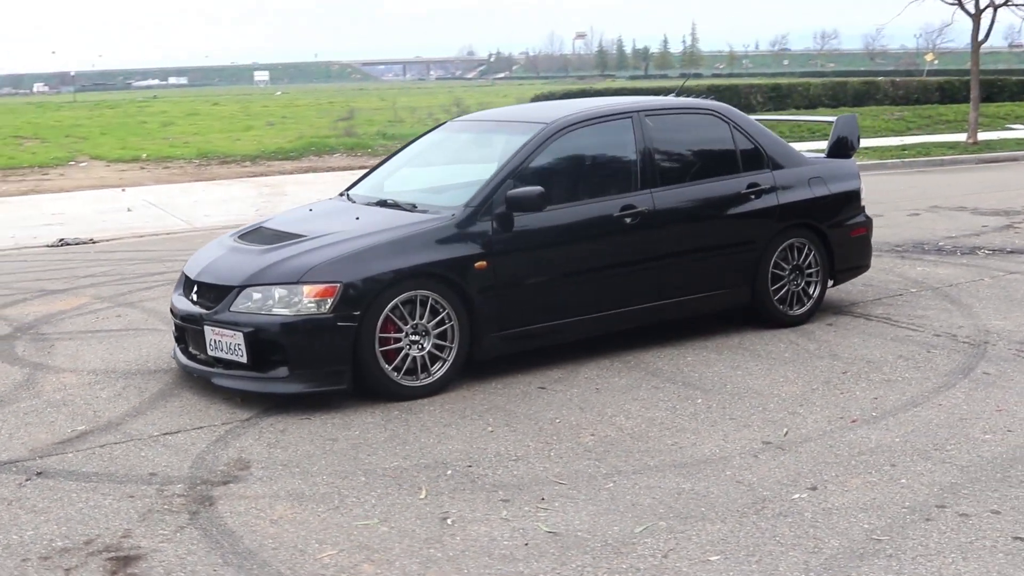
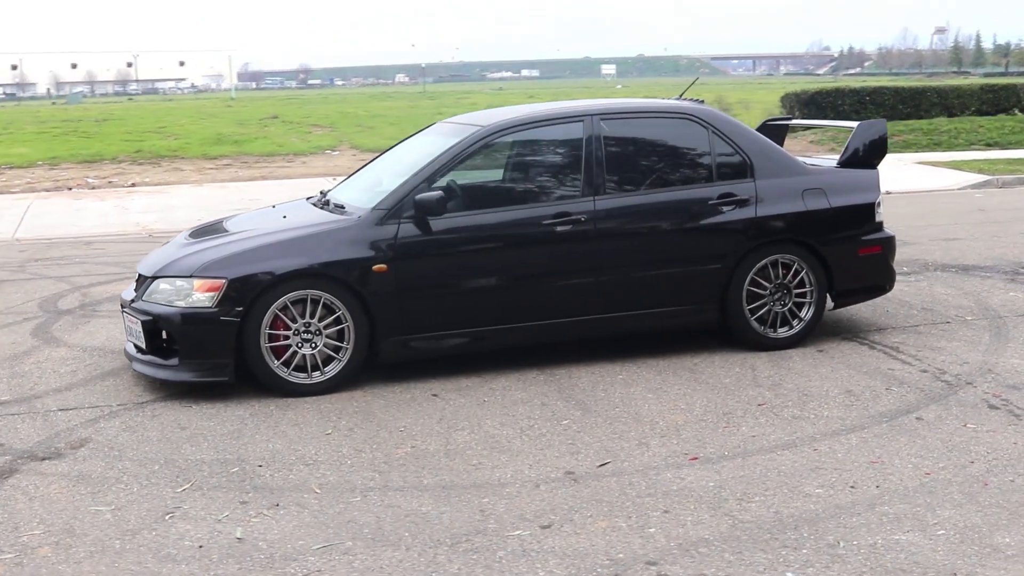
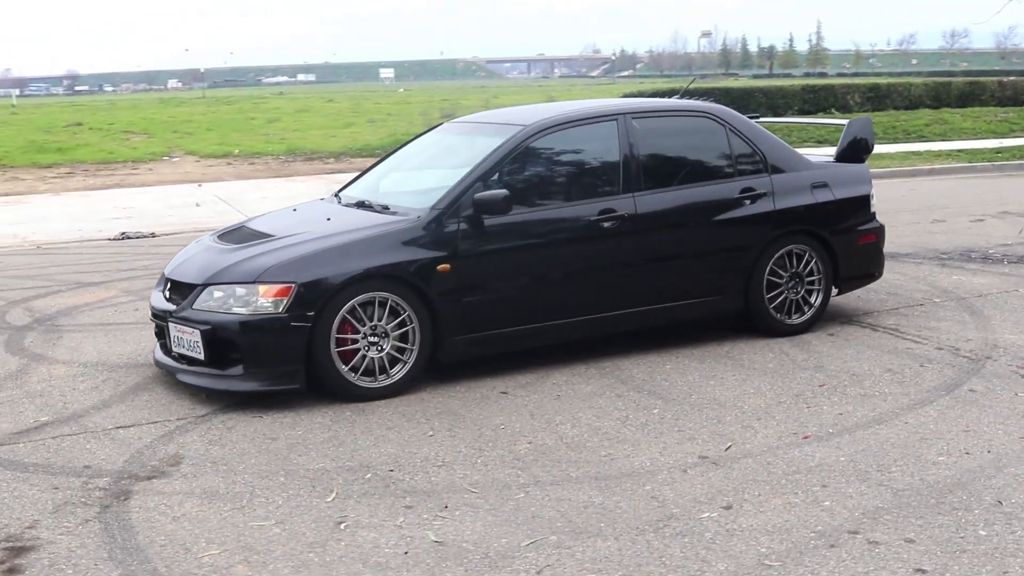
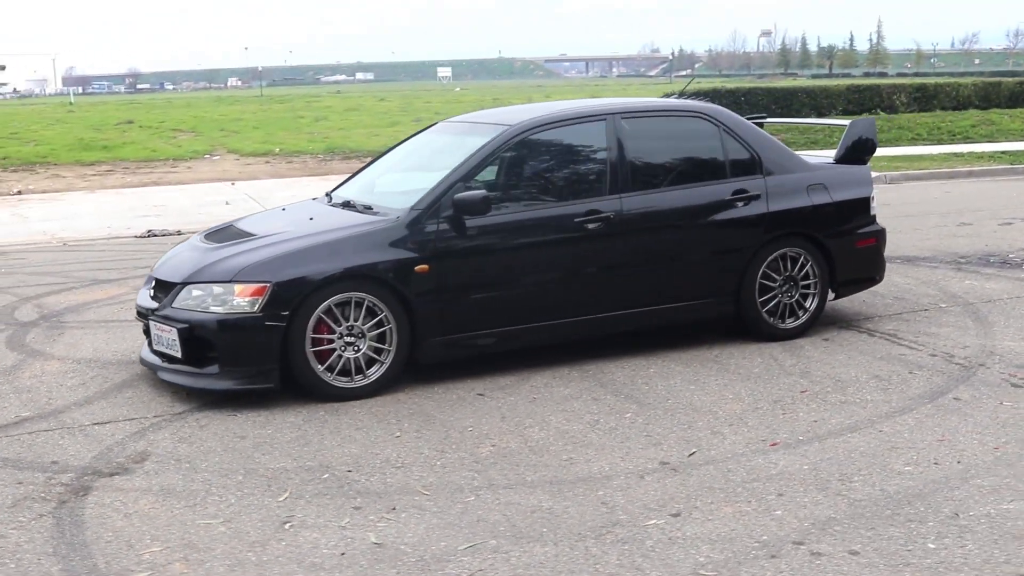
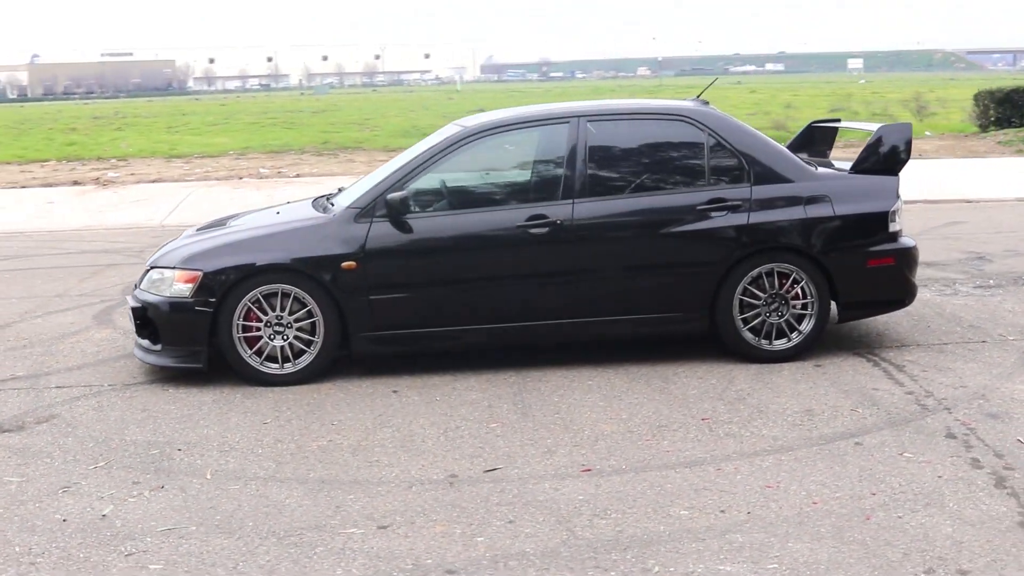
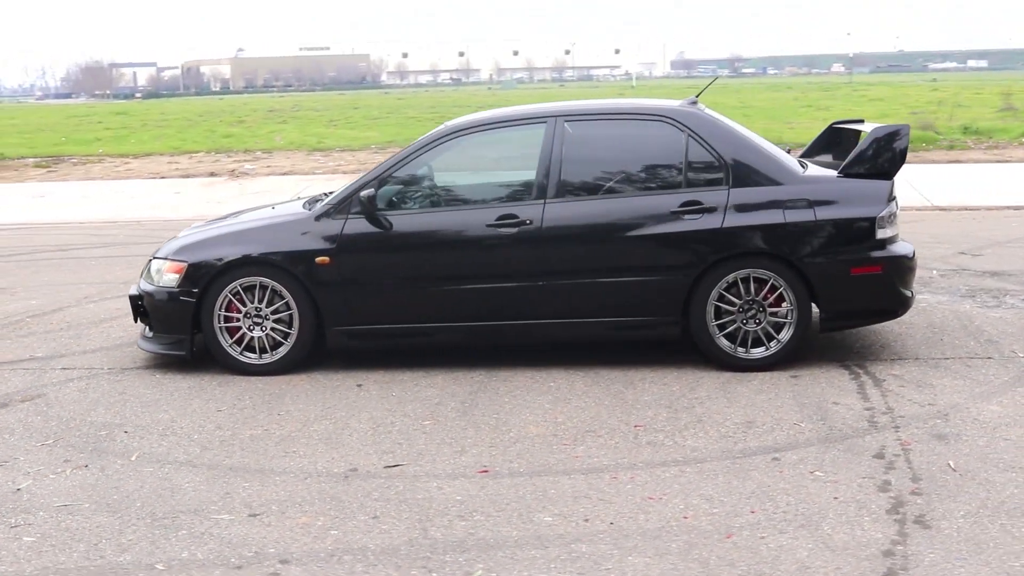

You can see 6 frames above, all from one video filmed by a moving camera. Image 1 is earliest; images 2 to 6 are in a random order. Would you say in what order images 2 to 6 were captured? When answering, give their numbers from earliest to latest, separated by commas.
3, 4, 2, 5, 6
